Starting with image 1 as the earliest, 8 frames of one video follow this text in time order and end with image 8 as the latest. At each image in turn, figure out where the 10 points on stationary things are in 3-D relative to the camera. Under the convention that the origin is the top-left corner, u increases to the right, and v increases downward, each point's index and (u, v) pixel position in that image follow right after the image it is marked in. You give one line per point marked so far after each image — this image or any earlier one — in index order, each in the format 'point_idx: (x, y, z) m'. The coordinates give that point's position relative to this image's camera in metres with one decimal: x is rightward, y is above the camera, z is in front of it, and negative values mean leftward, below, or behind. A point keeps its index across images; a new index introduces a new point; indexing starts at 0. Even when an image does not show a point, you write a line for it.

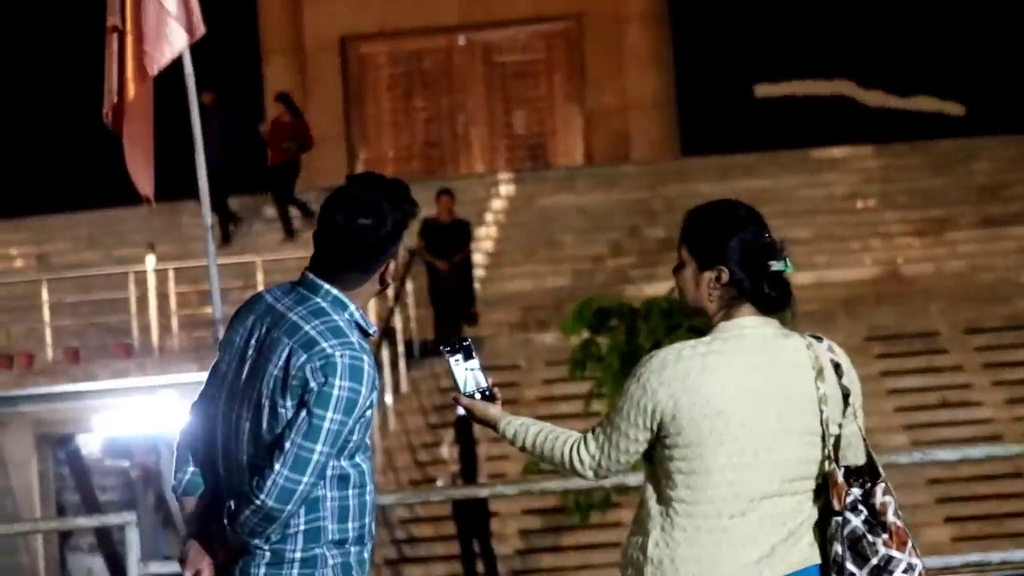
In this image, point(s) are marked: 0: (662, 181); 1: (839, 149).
0: (+1.6, +1.2, +16.4) m
1: (+3.6, +1.5, +16.7) m
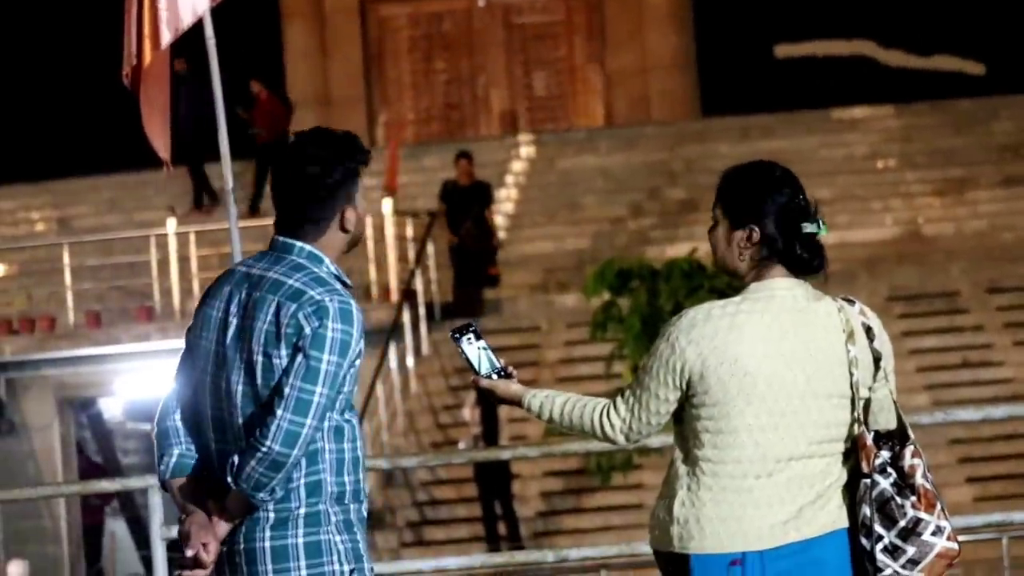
0: (+1.8, +1.6, +16.4) m
1: (+3.8, +2.0, +16.6) m
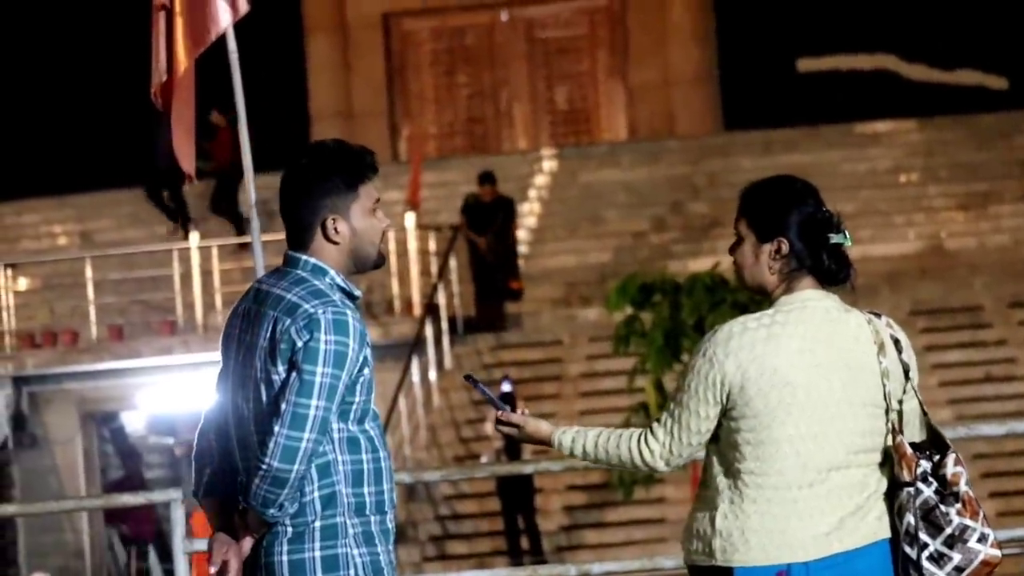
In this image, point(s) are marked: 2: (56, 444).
0: (+2.0, +1.4, +16.4) m
1: (+4.0, +1.8, +16.6) m
2: (-4.2, -1.4, +14.1) m
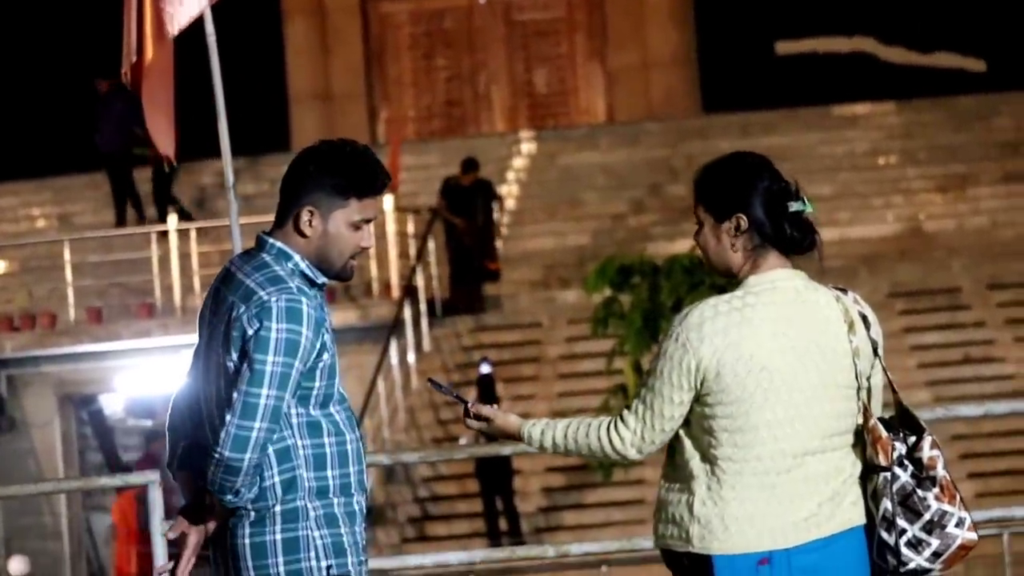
0: (+1.8, +1.6, +16.4) m
1: (+3.8, +2.0, +16.6) m
2: (-4.4, -1.3, +14.1) m
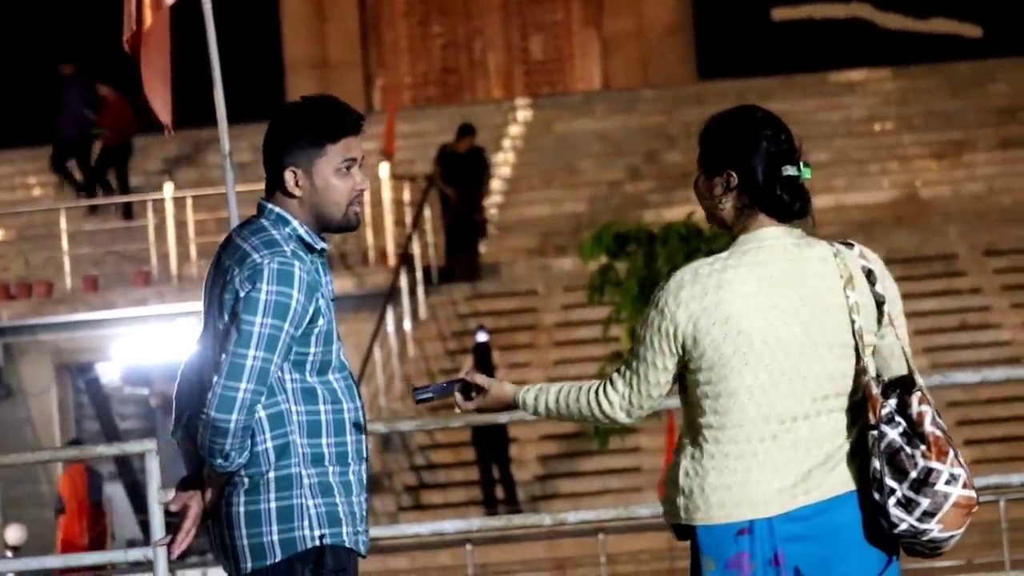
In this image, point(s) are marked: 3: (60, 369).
0: (+1.8, +1.9, +16.4) m
1: (+3.7, +2.3, +16.6) m
2: (-4.4, -1.0, +14.1) m
3: (-4.1, -0.7, +14.0) m
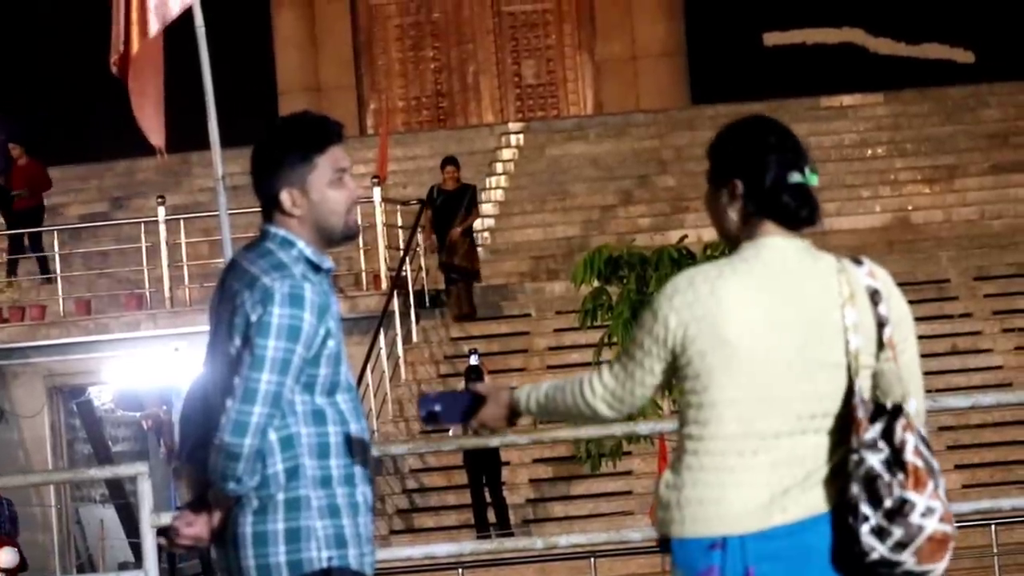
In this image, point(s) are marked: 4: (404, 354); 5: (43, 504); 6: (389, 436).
0: (+1.7, +1.7, +16.4) m
1: (+3.7, +2.1, +16.6) m
2: (-4.5, -1.2, +14.1) m
3: (-4.2, -1.0, +14.0) m
4: (-1.0, -0.6, +13.6) m
5: (-4.3, -2.0, +14.0) m
6: (-1.0, -1.2, +12.9) m
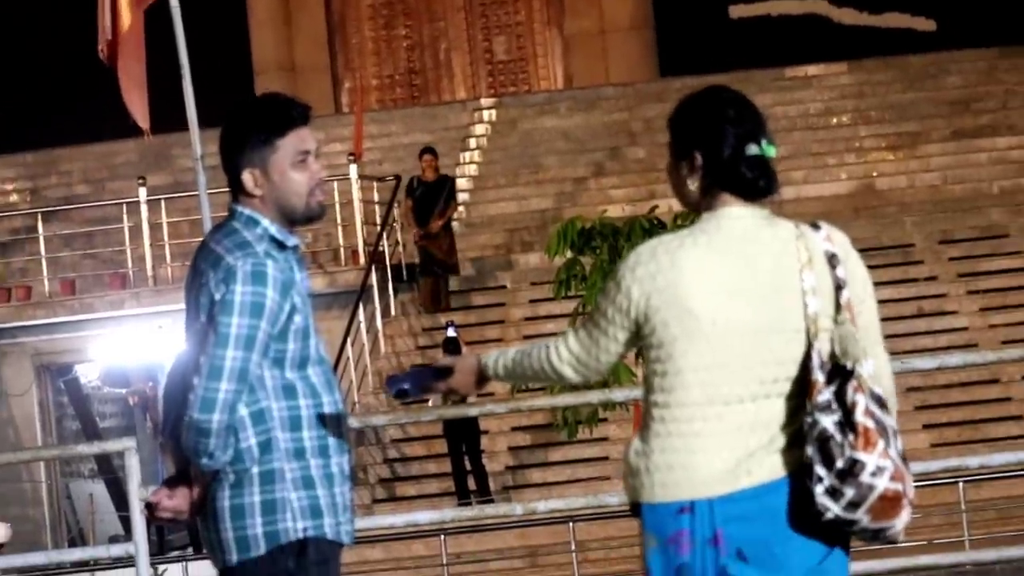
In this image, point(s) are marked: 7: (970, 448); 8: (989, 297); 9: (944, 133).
0: (+1.4, +2.0, +16.7) m
1: (+3.4, +2.4, +16.9) m
2: (-4.7, -1.0, +14.4) m
3: (-4.4, -0.8, +14.3) m
4: (-1.2, -0.3, +13.9) m
5: (-4.5, -1.8, +14.3) m
6: (-1.2, -1.0, +13.2) m
7: (+4.0, -1.4, +13.3) m
8: (+4.2, -0.1, +13.5) m
9: (+4.5, +1.6, +15.8) m
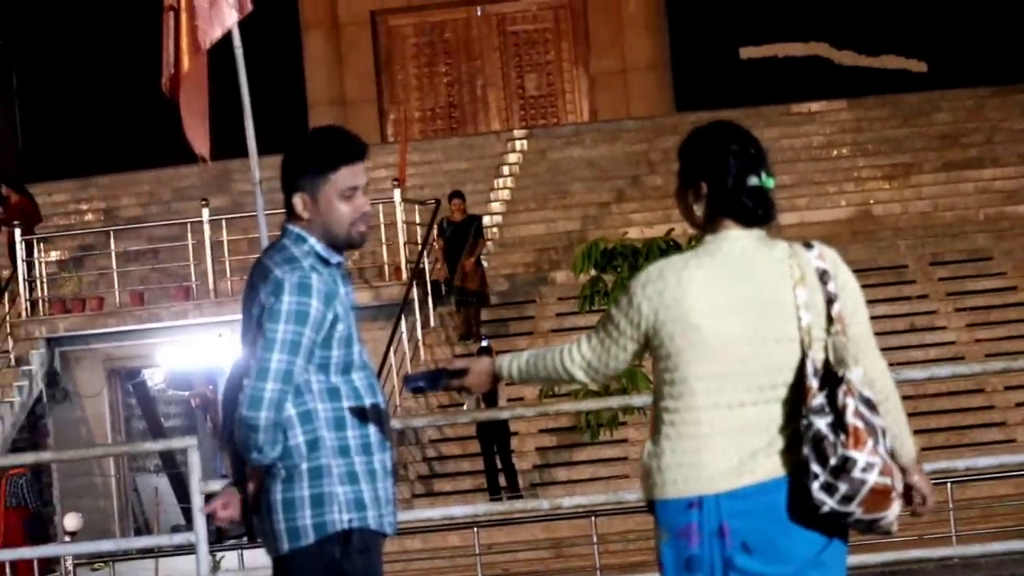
0: (+1.8, +1.8, +18.1) m
1: (+3.7, +2.2, +18.4) m
2: (-4.4, -1.1, +15.8) m
3: (-4.1, -0.9, +15.8) m
4: (-0.9, -0.5, +15.3) m
5: (-4.2, -1.9, +15.8) m
6: (-1.0, -1.1, +14.7) m
7: (+4.2, -1.5, +14.7) m
8: (+4.5, -0.2, +14.9) m
9: (+4.8, +1.4, +17.2) m
